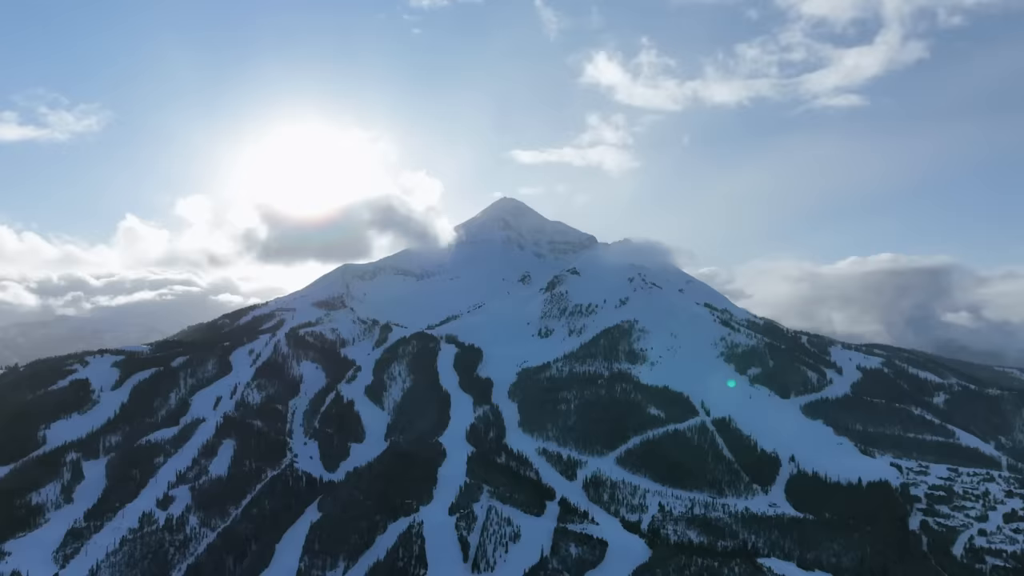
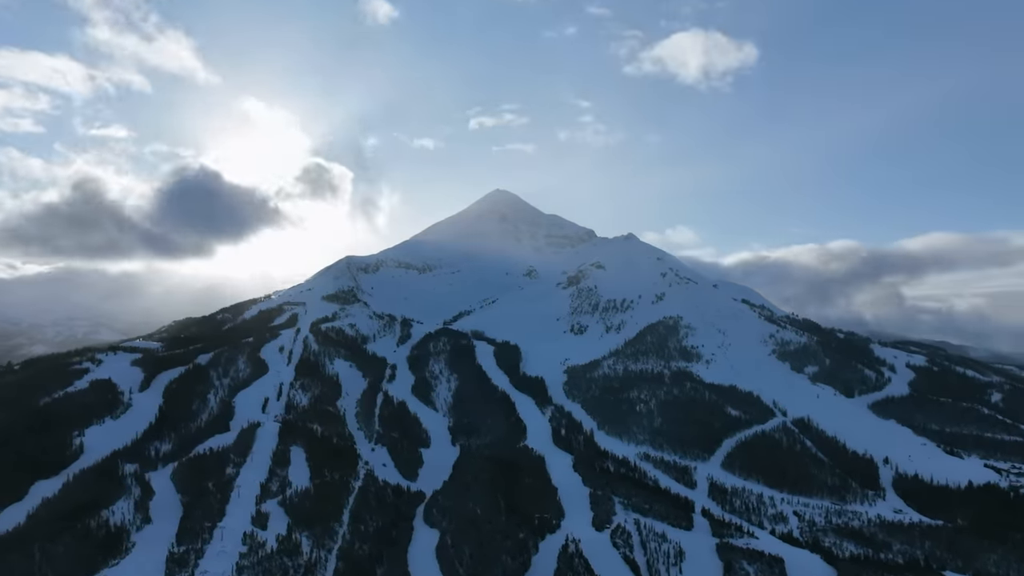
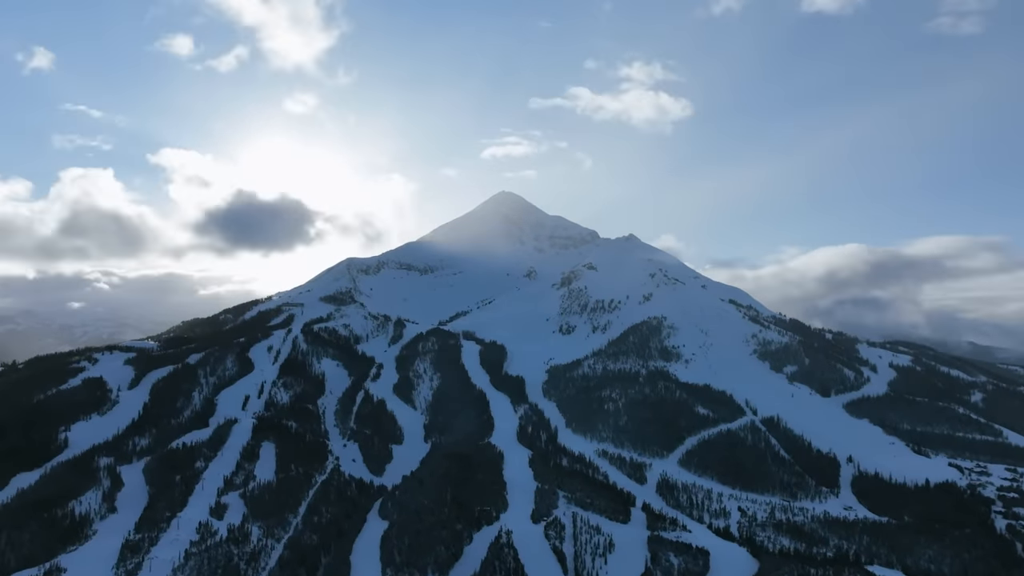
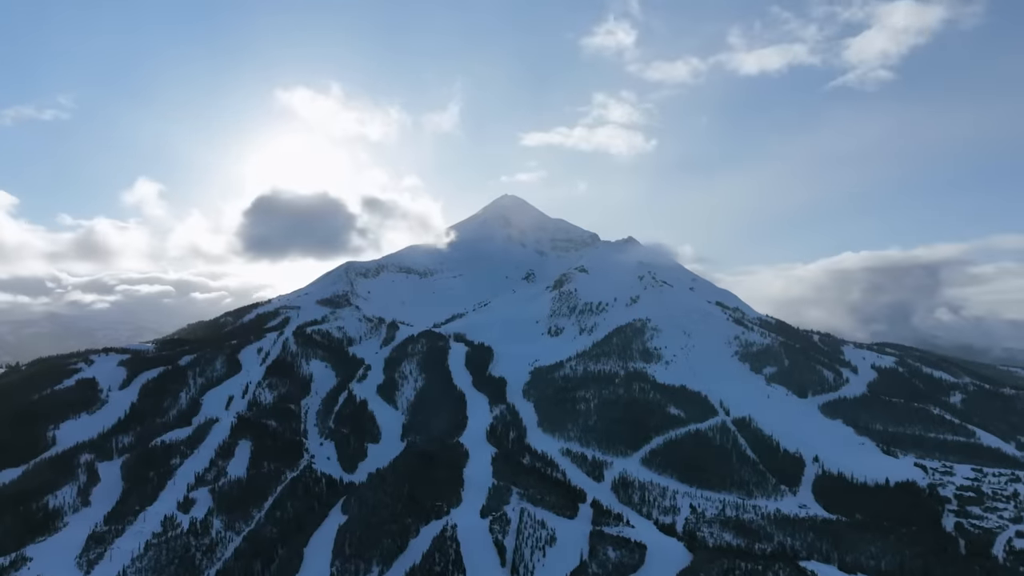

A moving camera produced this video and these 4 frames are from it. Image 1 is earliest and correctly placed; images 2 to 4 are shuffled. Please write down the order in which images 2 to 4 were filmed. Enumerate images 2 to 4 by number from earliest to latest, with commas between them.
4, 3, 2
